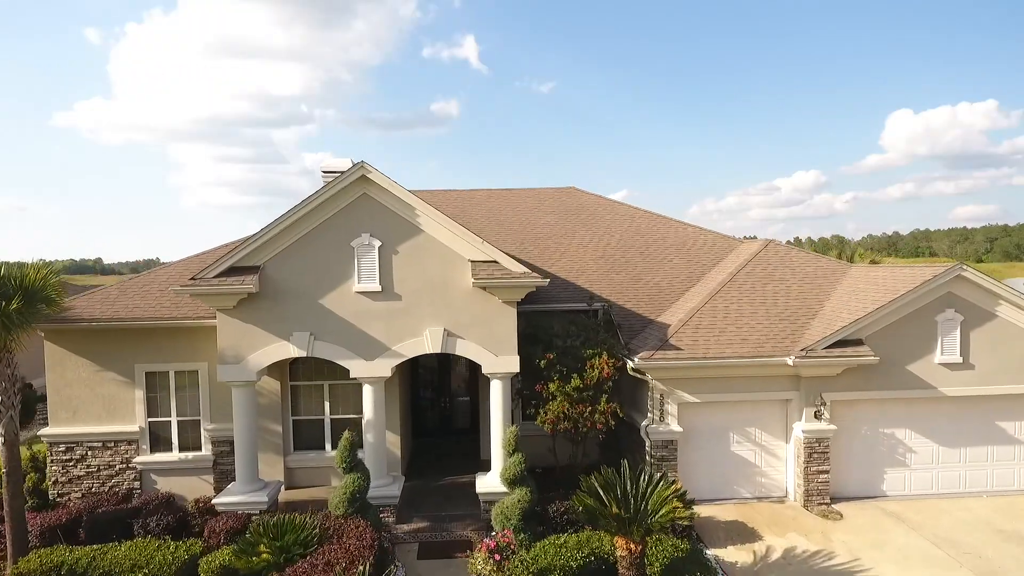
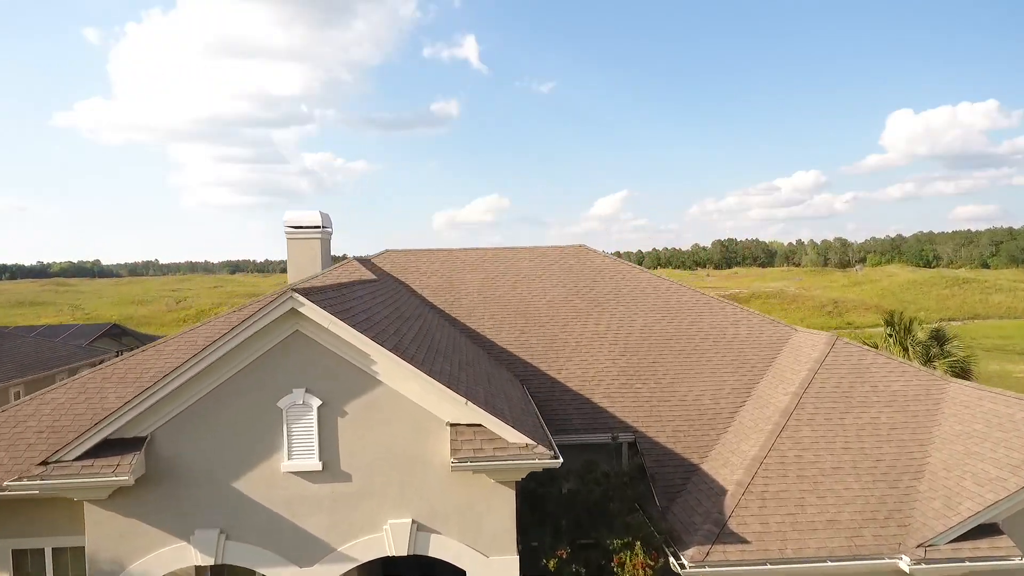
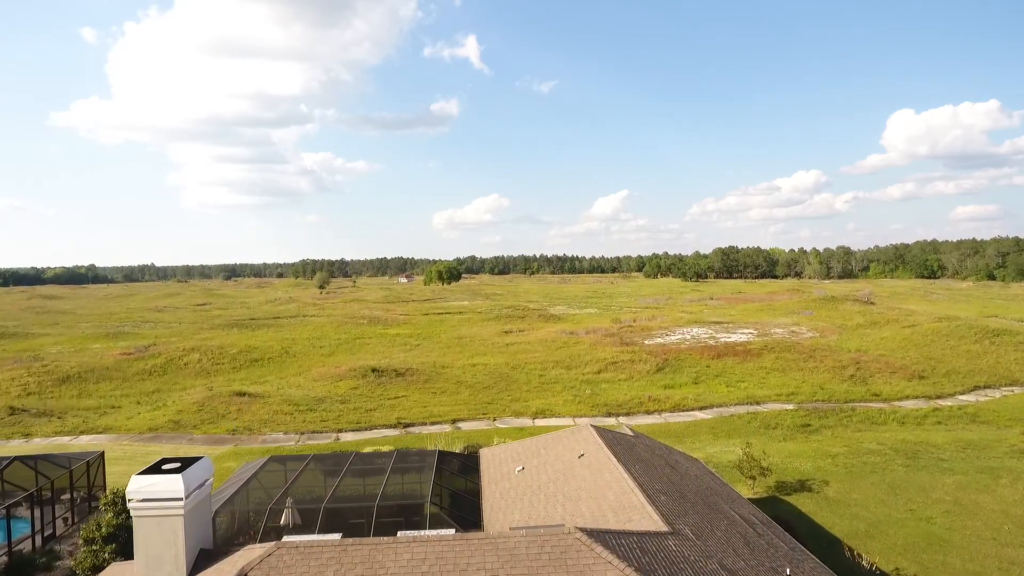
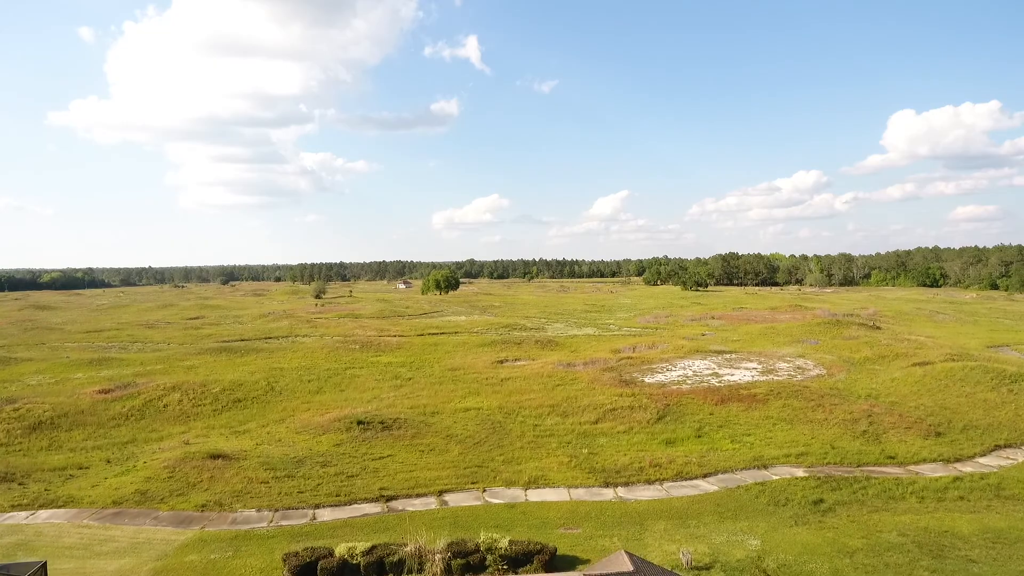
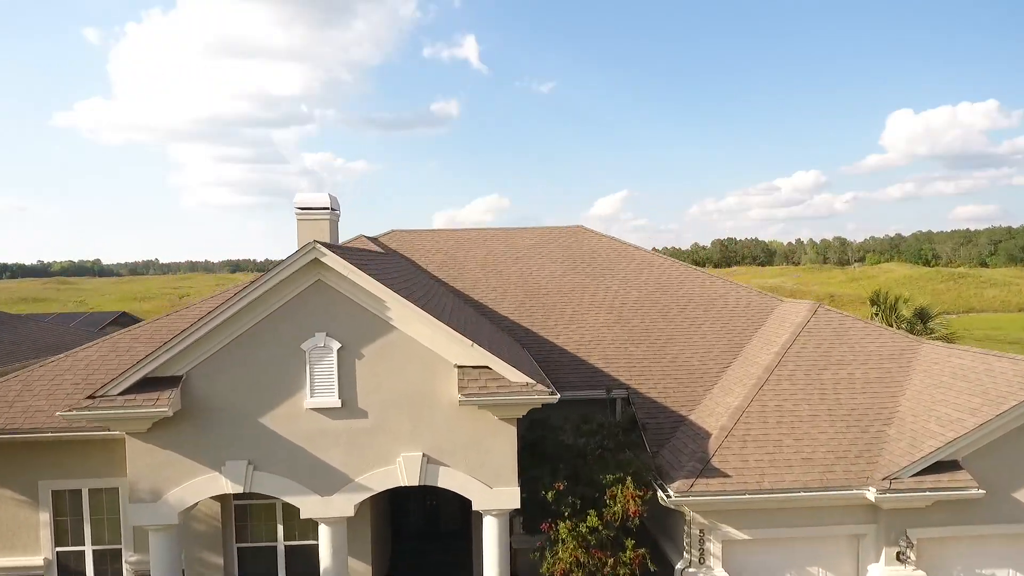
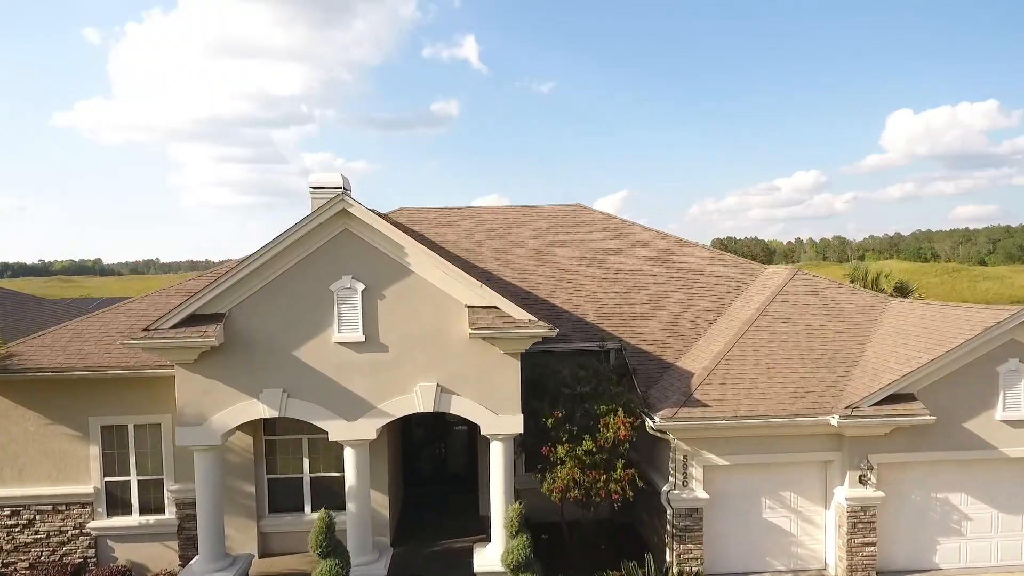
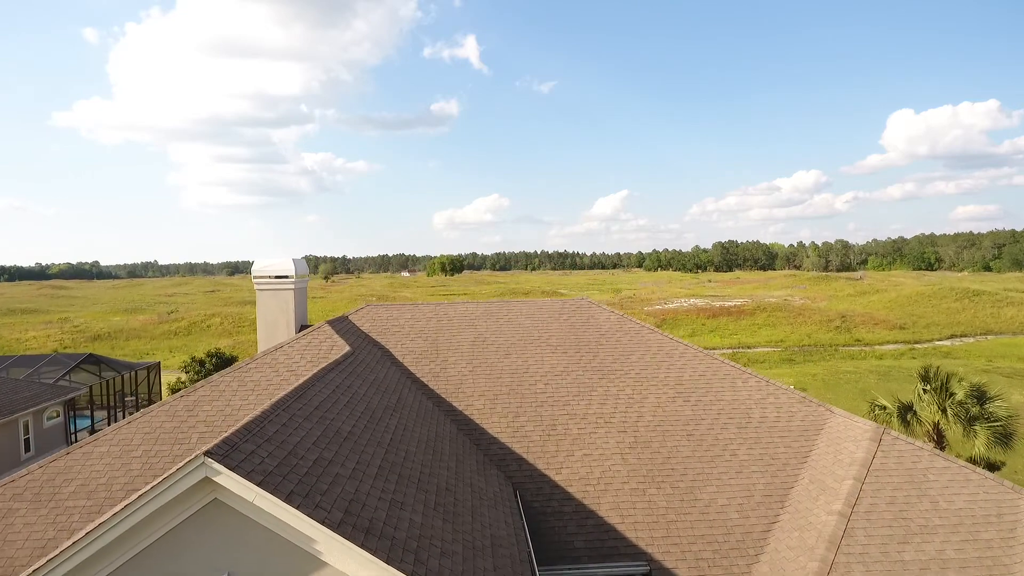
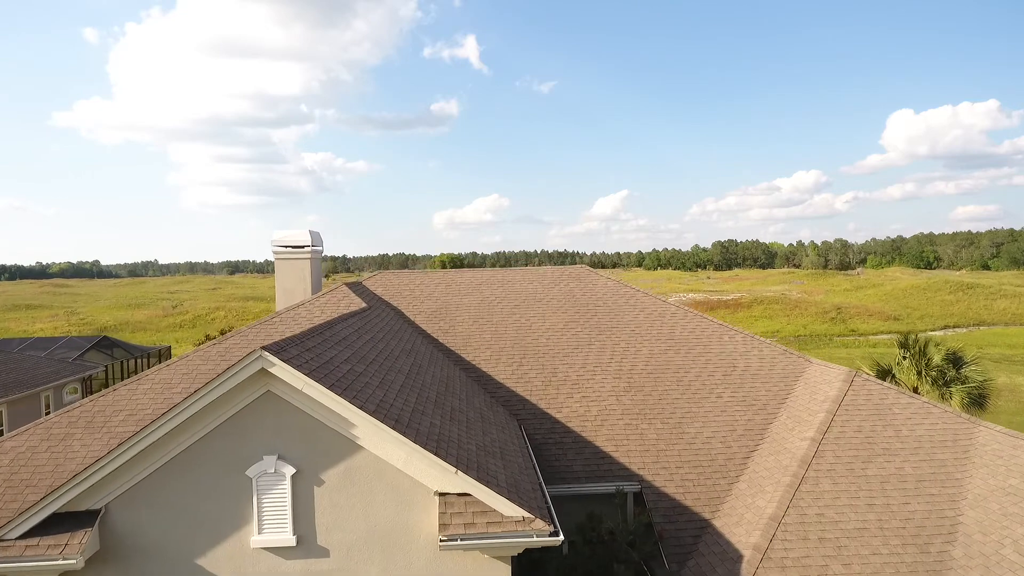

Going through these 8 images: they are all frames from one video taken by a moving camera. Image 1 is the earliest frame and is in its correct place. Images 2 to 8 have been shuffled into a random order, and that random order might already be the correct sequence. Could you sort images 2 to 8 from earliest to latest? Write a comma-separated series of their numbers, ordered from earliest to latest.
6, 5, 2, 8, 7, 3, 4
